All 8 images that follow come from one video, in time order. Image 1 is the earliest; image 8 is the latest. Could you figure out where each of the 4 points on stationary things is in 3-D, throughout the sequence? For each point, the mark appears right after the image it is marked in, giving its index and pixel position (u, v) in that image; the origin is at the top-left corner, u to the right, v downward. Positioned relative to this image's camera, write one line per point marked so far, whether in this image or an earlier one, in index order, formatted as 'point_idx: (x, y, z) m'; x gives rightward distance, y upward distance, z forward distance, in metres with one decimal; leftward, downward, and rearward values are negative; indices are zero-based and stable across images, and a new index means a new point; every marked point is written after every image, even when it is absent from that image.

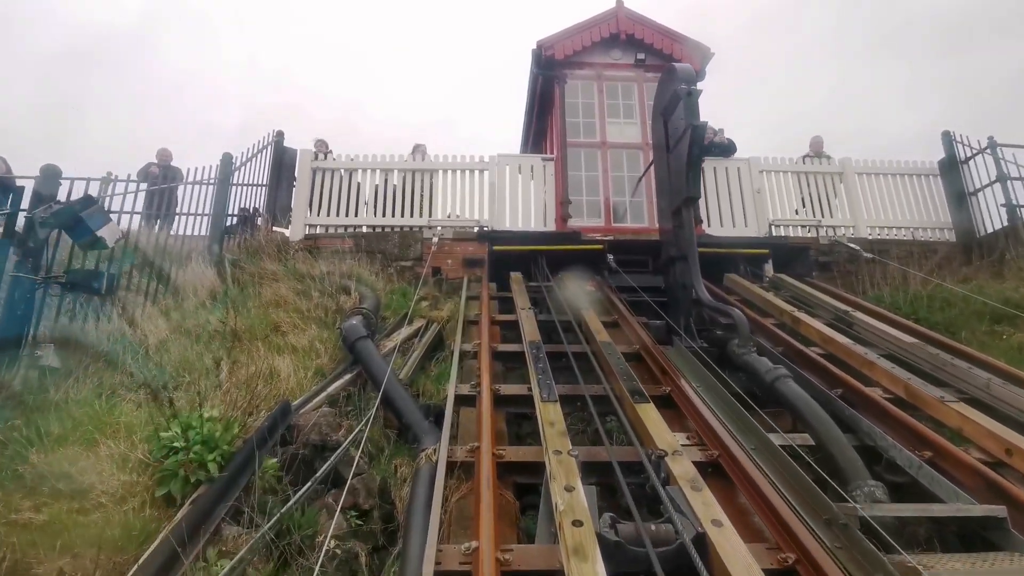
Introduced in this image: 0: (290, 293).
0: (-1.8, 0.0, +5.2) m
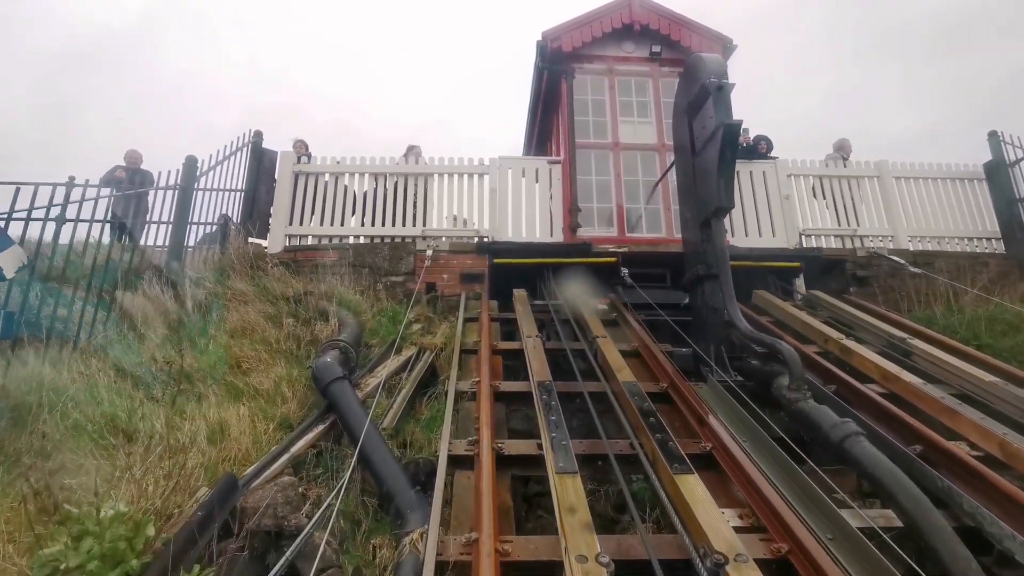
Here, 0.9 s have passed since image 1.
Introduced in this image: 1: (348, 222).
0: (-1.7, -0.2, +4.5) m
1: (-1.7, +0.7, +6.6) m
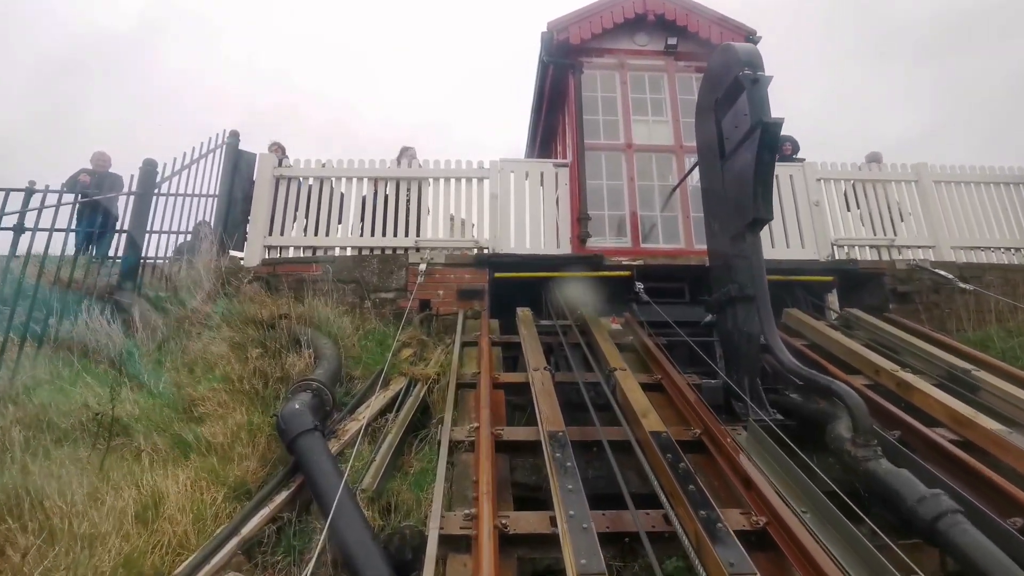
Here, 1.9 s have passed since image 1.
0: (-1.7, -0.4, +3.9) m
1: (-1.6, +0.5, +6.0) m
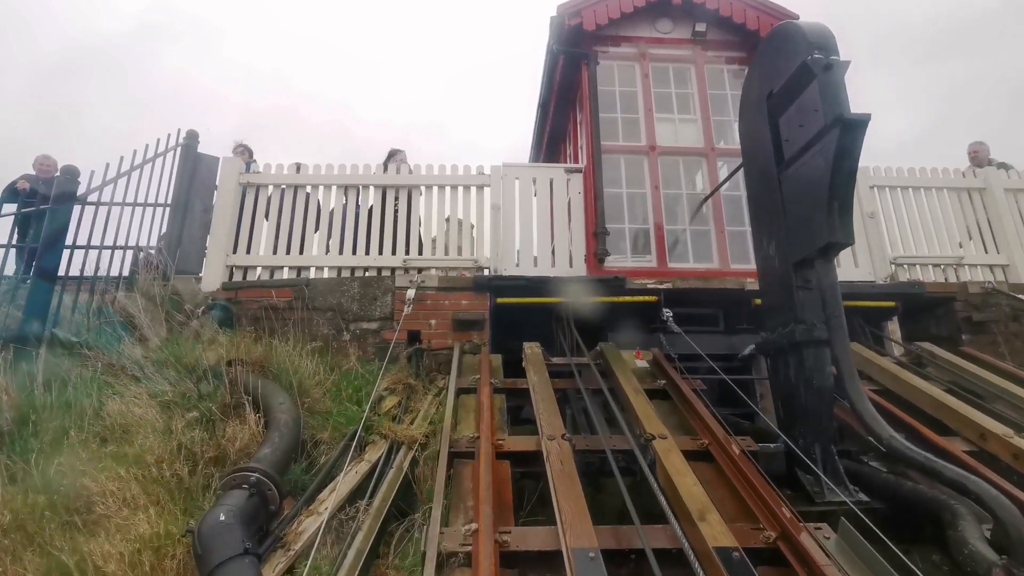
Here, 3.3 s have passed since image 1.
0: (-1.7, -0.6, +3.0) m
1: (-1.6, +0.3, +5.1) m
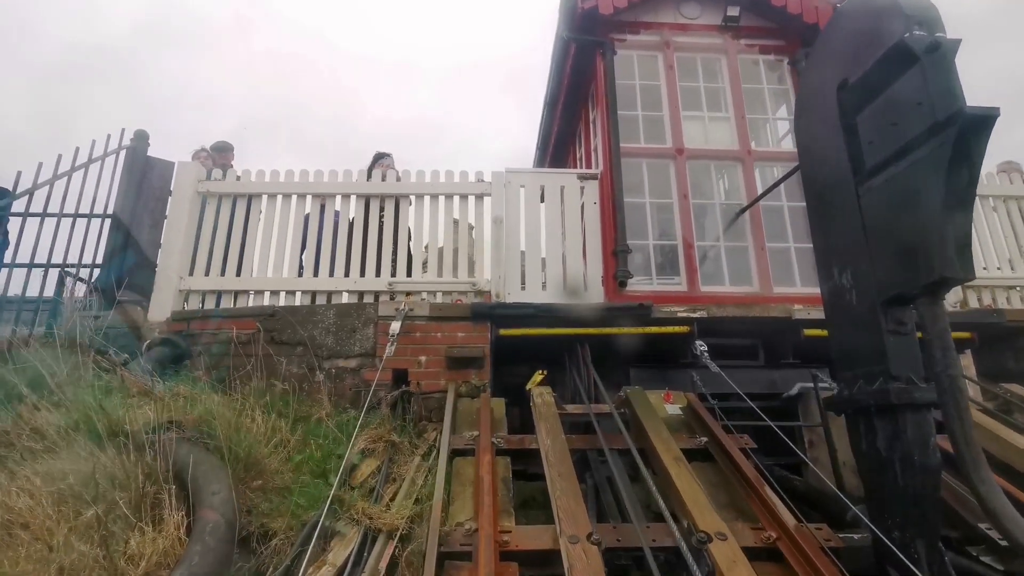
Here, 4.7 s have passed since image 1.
0: (-1.6, -0.7, +2.2) m
1: (-1.6, +0.1, +4.4) m
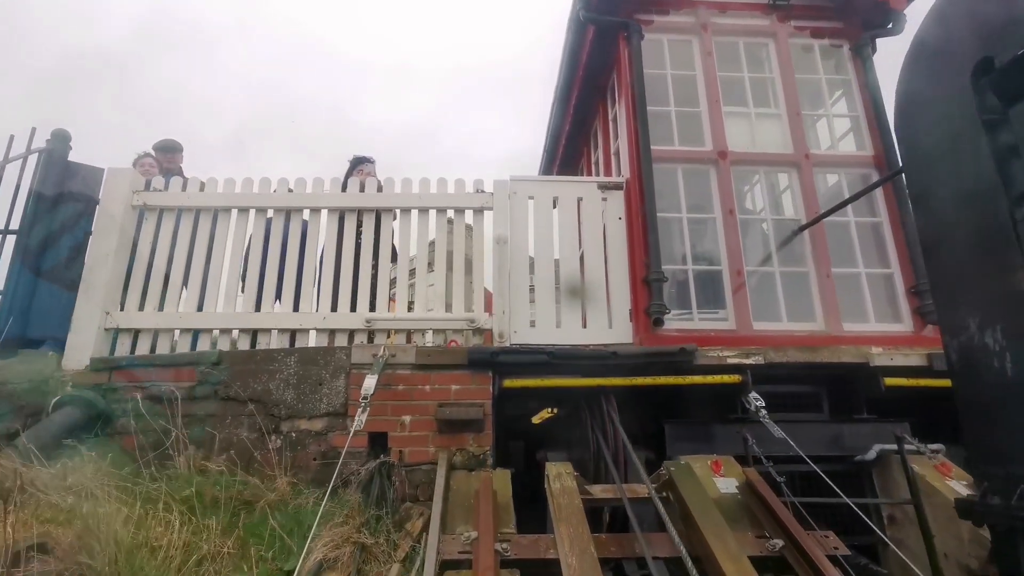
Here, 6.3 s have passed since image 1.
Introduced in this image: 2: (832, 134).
0: (-1.6, -0.9, +1.4) m
1: (-1.5, -0.1, +3.5) m
2: (+2.0, +1.0, +4.1) m
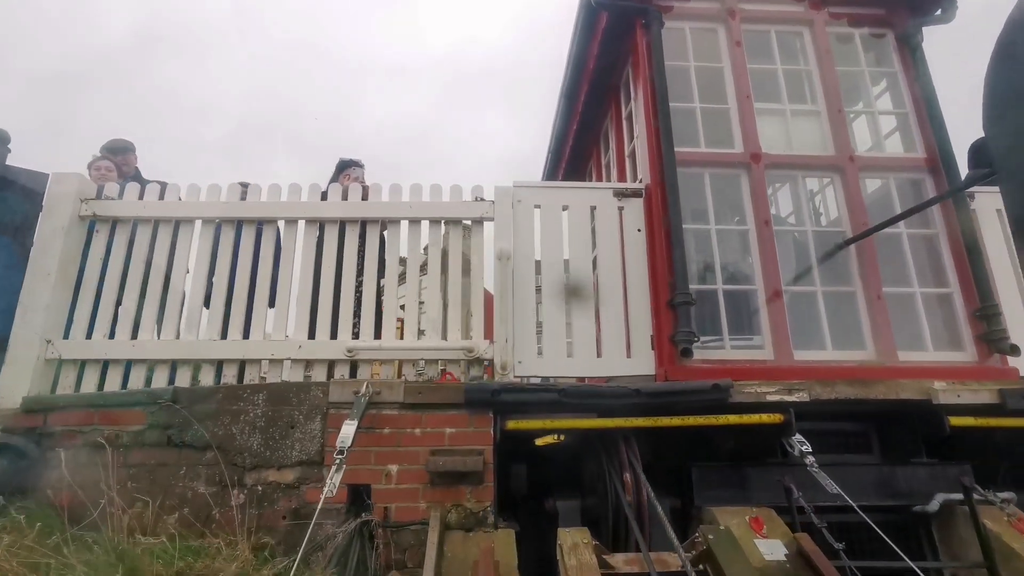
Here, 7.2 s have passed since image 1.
0: (-1.6, -1.1, +0.9) m
1: (-1.5, -0.2, +3.1) m
2: (+2.0, +0.8, +3.6) m
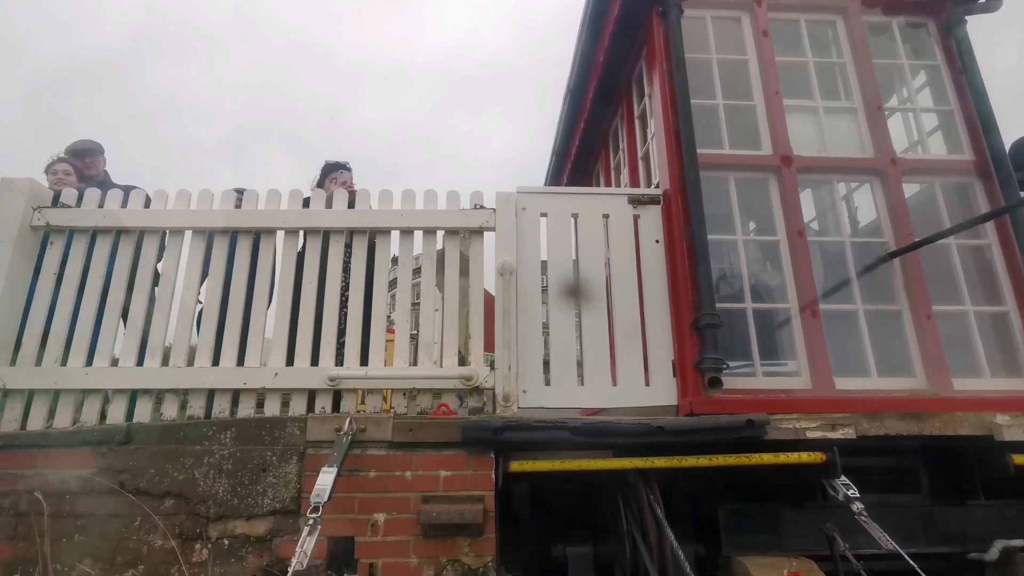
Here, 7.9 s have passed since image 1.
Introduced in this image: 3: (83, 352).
0: (-1.6, -1.1, +0.6) m
1: (-1.5, -0.3, +2.7) m
2: (+2.0, +0.8, +3.2) m
3: (-1.8, -0.3, +2.7) m
